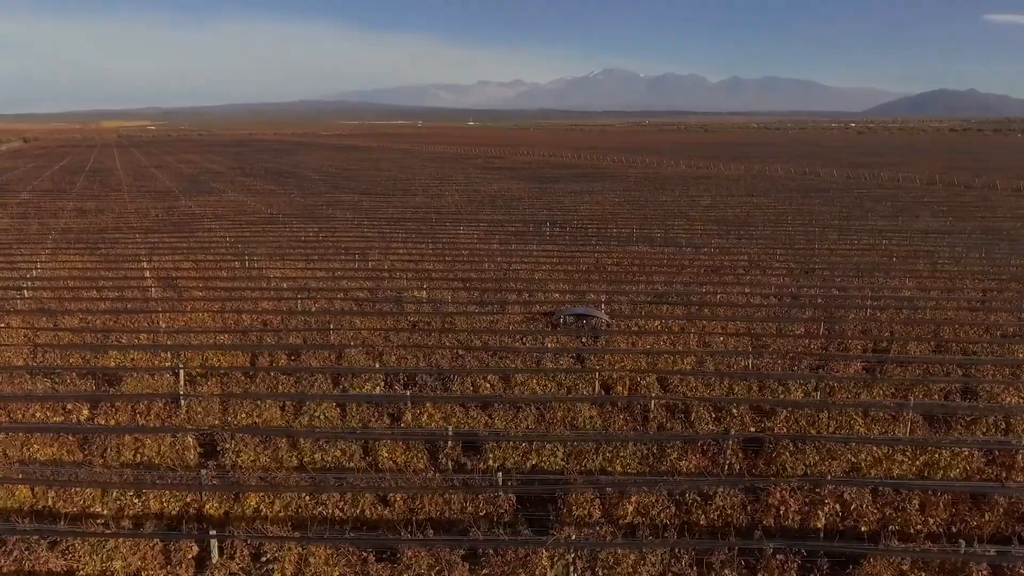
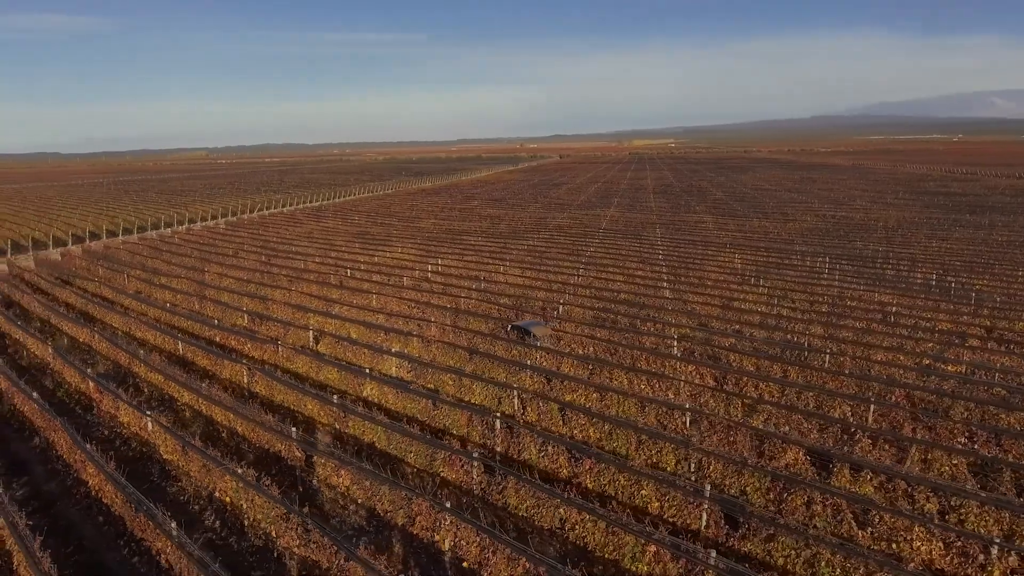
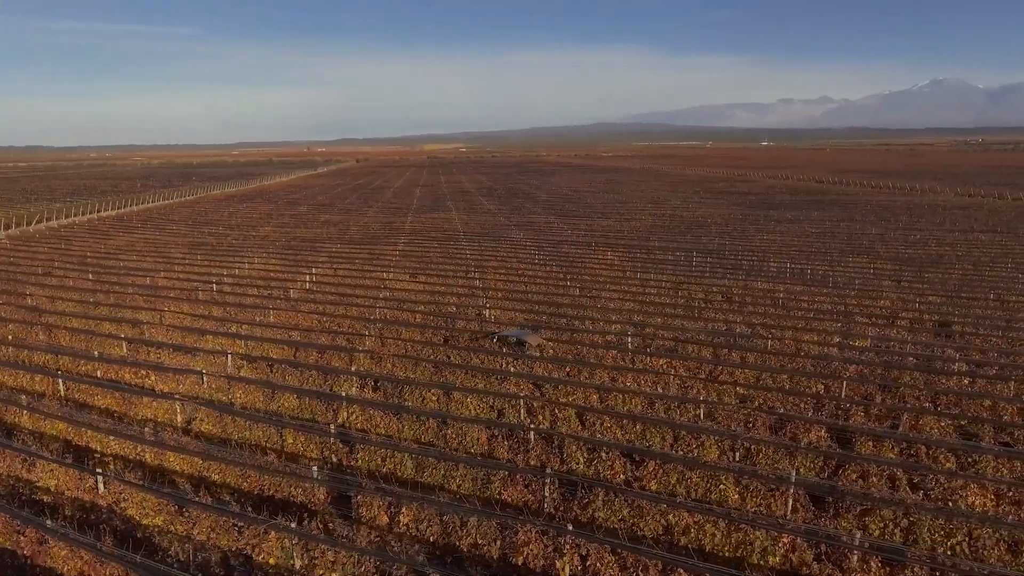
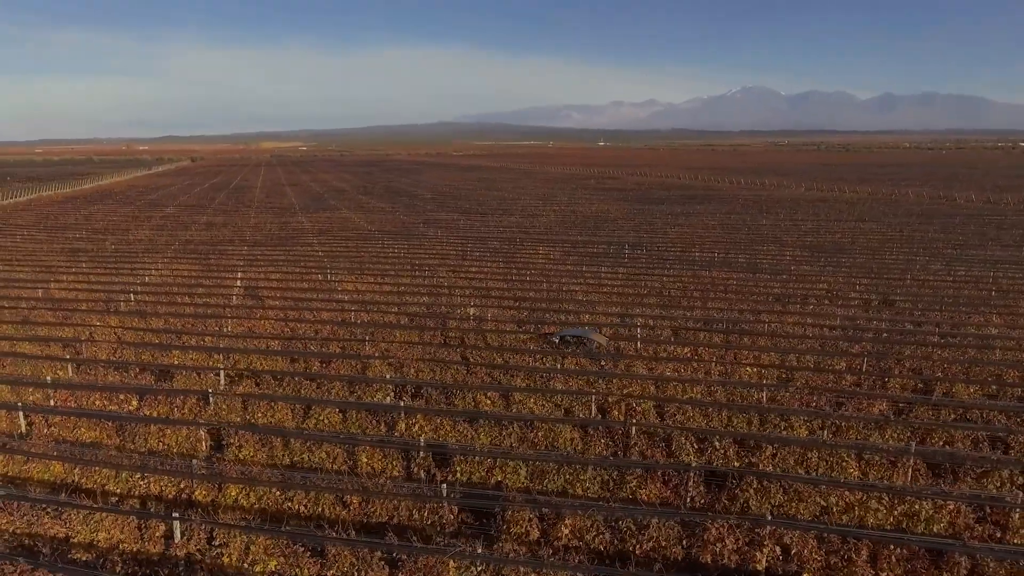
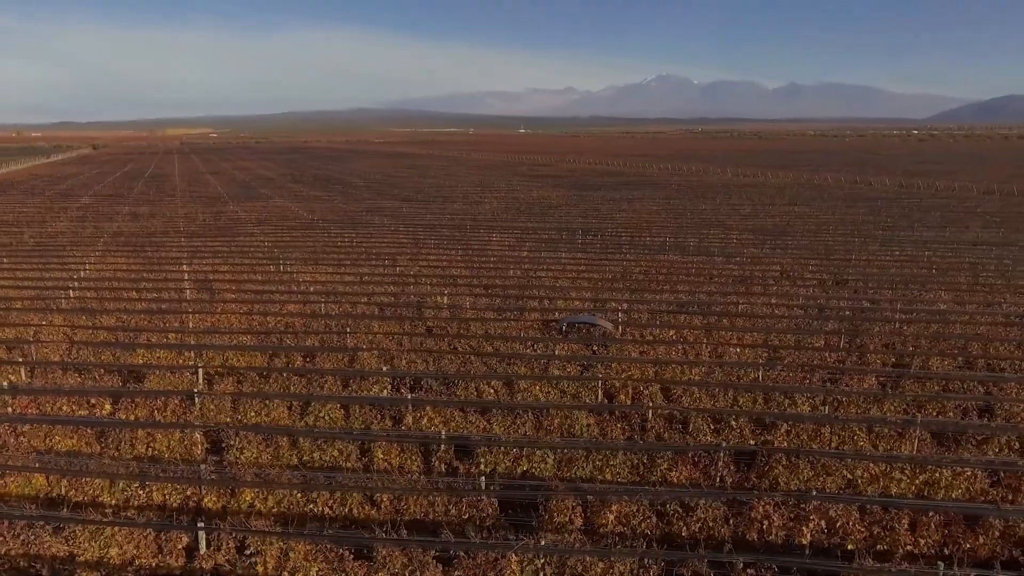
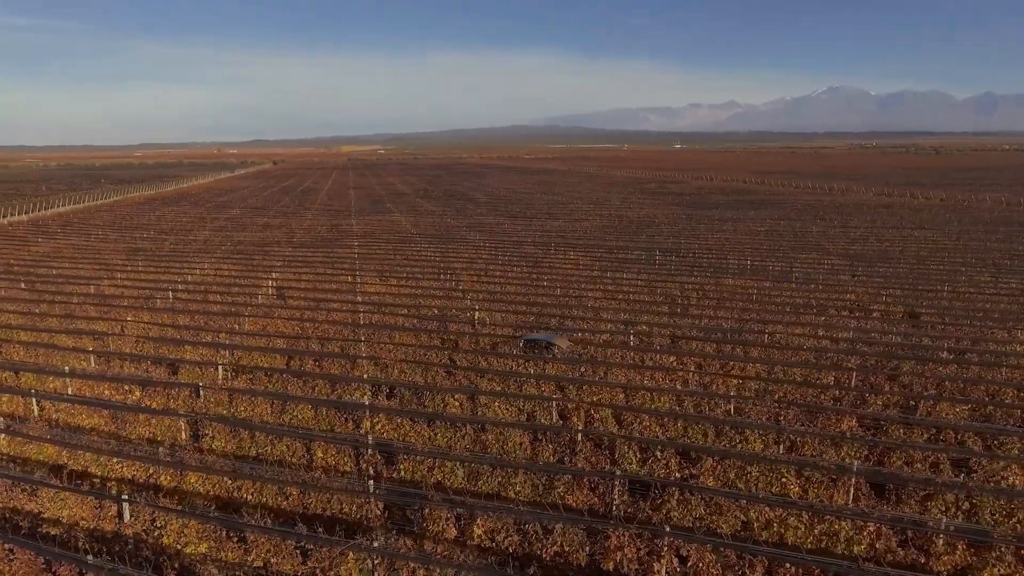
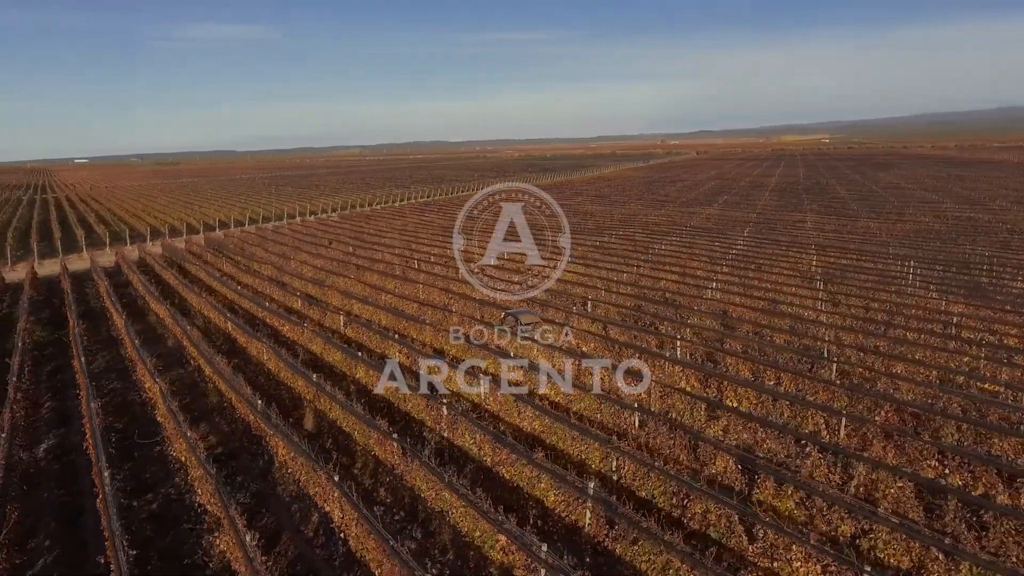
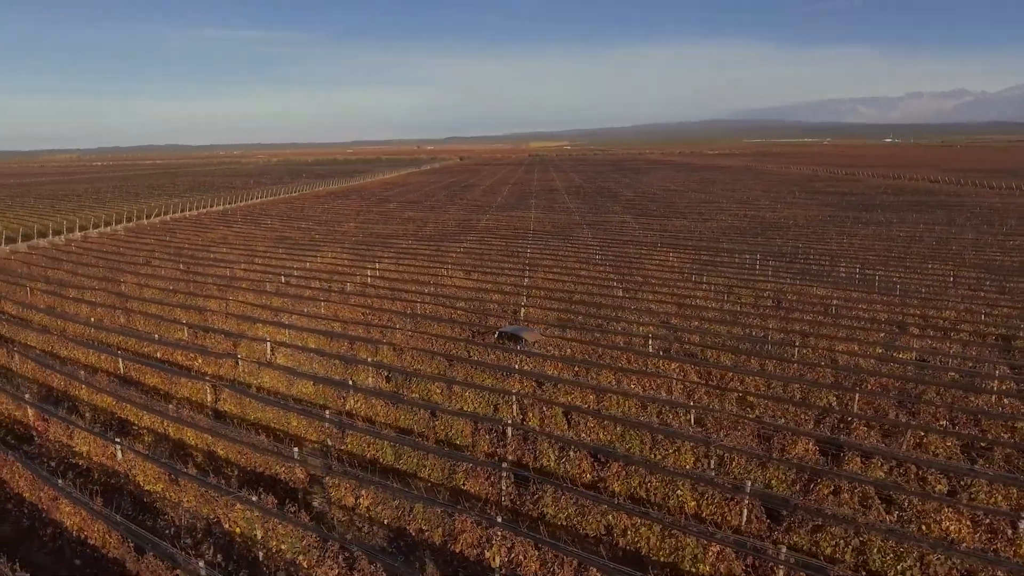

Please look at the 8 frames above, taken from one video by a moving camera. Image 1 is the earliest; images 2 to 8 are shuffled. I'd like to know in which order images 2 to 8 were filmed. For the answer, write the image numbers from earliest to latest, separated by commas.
5, 4, 6, 3, 8, 2, 7
